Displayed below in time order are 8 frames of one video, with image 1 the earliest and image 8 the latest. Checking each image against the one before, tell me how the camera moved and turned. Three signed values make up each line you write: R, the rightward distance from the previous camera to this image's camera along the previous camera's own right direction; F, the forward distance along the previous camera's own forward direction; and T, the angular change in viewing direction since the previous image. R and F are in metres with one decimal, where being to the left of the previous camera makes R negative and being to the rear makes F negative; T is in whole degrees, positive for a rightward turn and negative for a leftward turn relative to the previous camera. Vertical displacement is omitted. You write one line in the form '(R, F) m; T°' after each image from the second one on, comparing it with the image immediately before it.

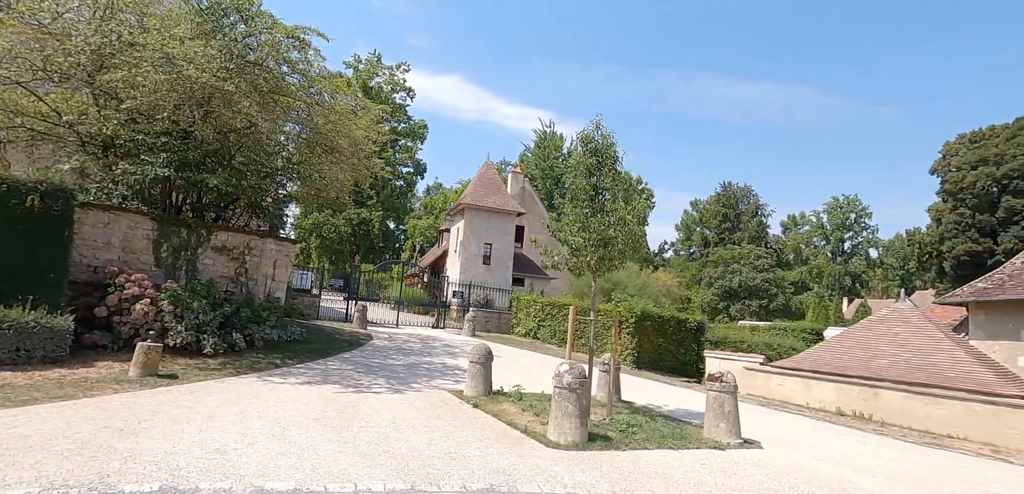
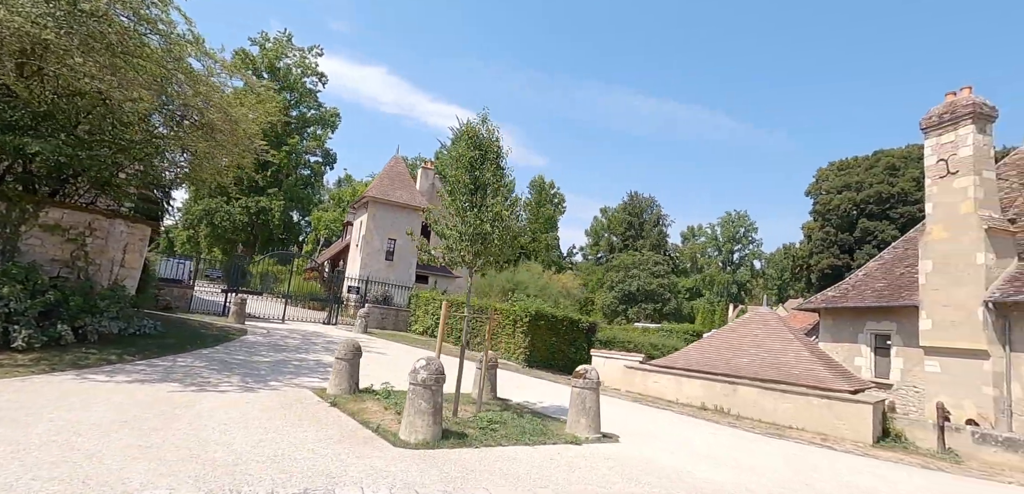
(+0.3, 0.0) m; +9°
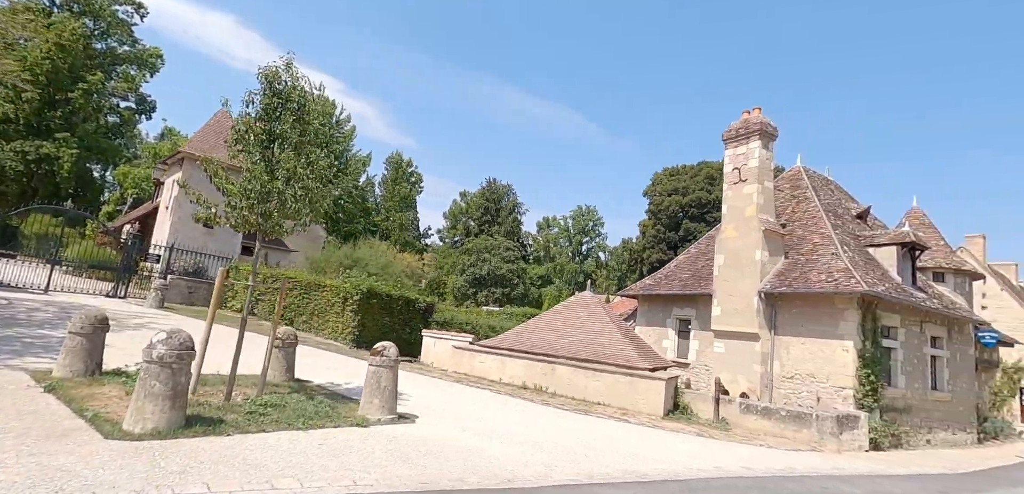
(+0.5, +0.2) m; +15°
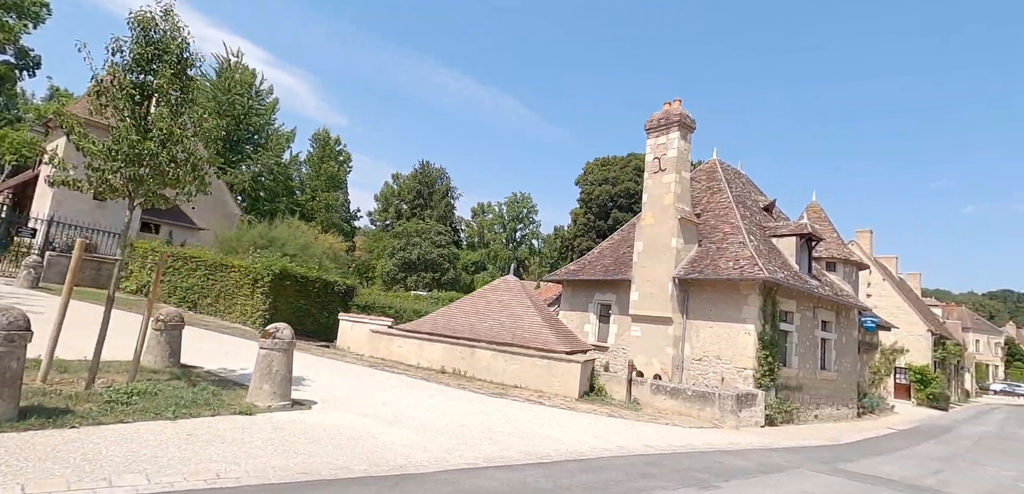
(+0.2, +0.1) m; +7°
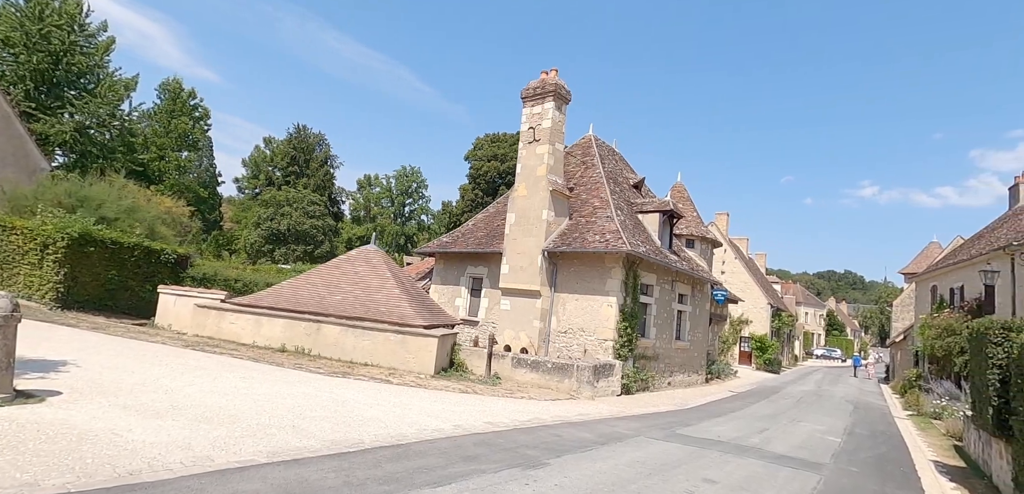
(+0.7, +0.5) m; +11°
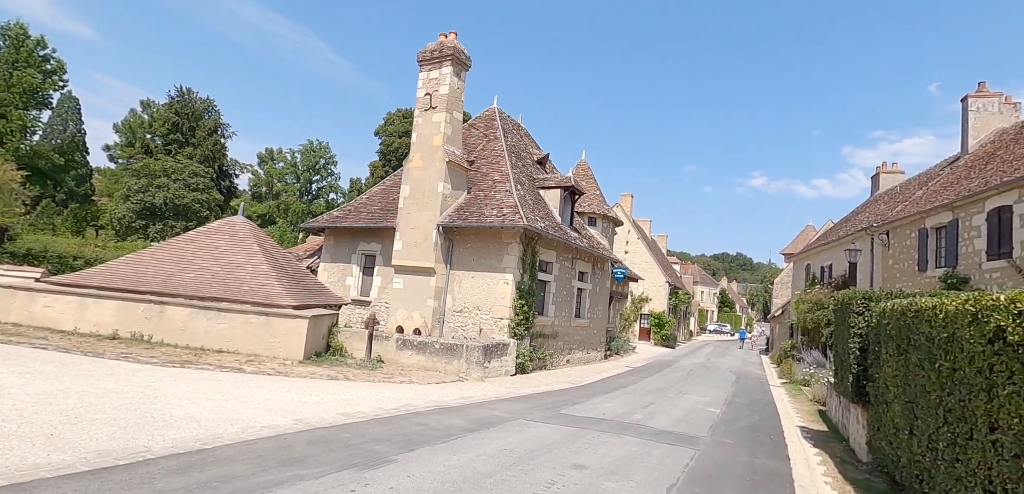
(+0.6, +0.7) m; +9°
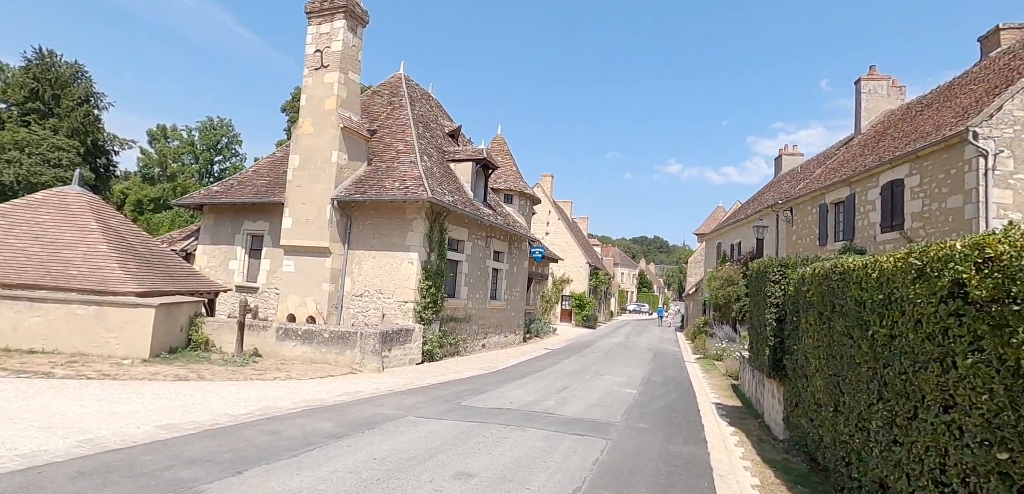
(+0.5, +1.1) m; +8°
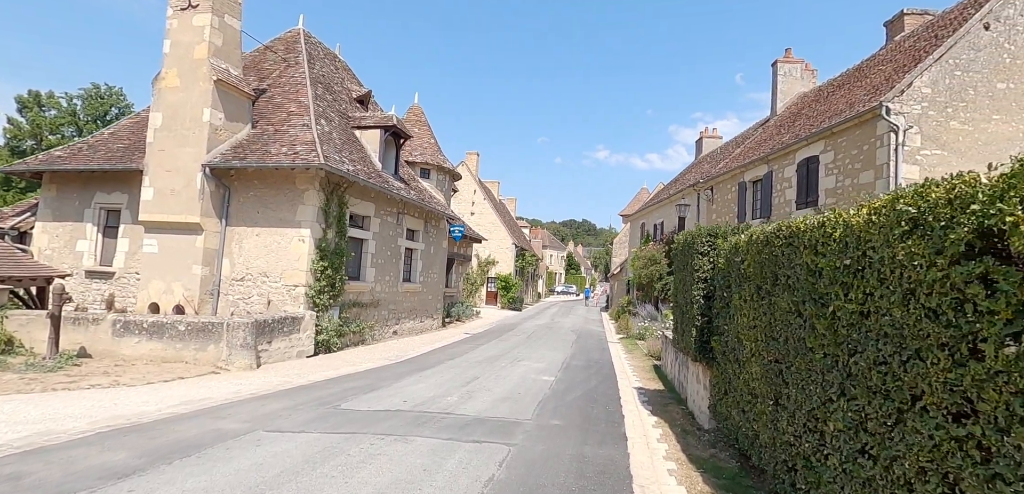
(+0.5, +1.4) m; +7°
